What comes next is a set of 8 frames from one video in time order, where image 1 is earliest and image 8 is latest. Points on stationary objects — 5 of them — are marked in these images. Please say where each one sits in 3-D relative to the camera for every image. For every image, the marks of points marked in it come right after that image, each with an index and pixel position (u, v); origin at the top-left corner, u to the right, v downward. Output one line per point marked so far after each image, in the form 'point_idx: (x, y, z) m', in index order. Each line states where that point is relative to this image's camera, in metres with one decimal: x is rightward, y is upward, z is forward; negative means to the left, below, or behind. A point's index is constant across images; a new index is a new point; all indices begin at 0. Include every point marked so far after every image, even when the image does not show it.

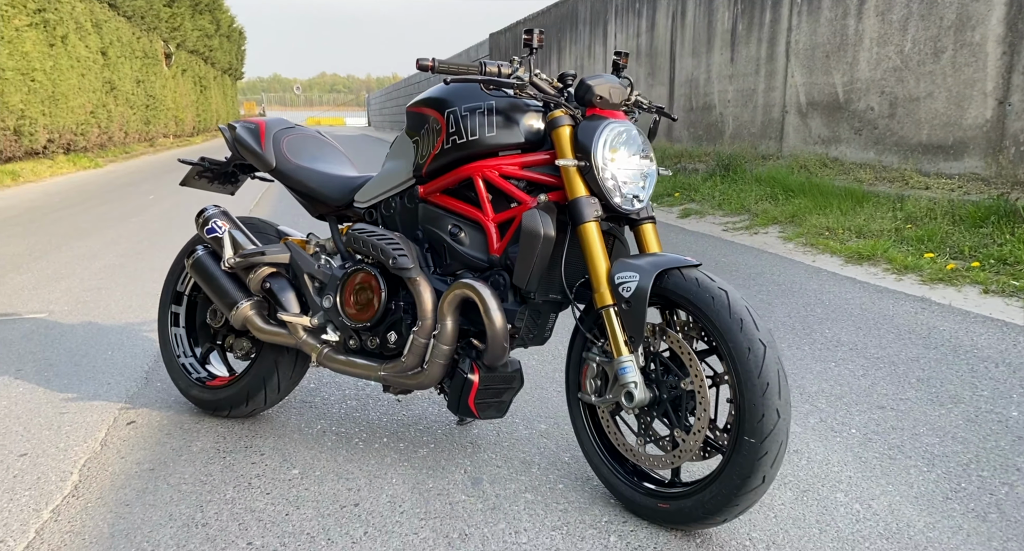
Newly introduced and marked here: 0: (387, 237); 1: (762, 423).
0: (-0.4, +0.1, +2.7) m
1: (+0.7, -0.4, +2.2) m
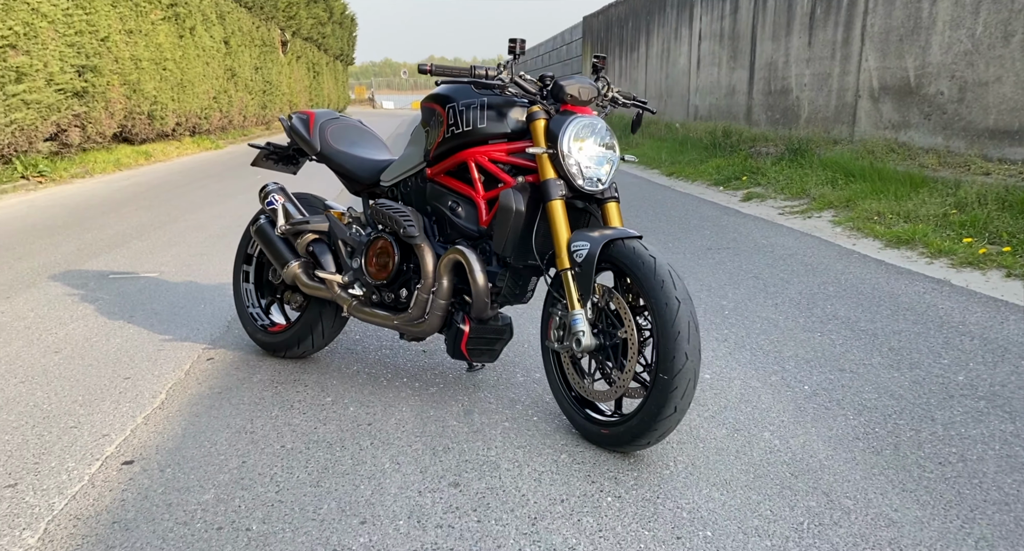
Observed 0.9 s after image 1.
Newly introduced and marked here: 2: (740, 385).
0: (-0.5, +0.3, +3.3) m
1: (+0.5, -0.3, +2.7) m
2: (+1.0, -0.5, +3.5) m
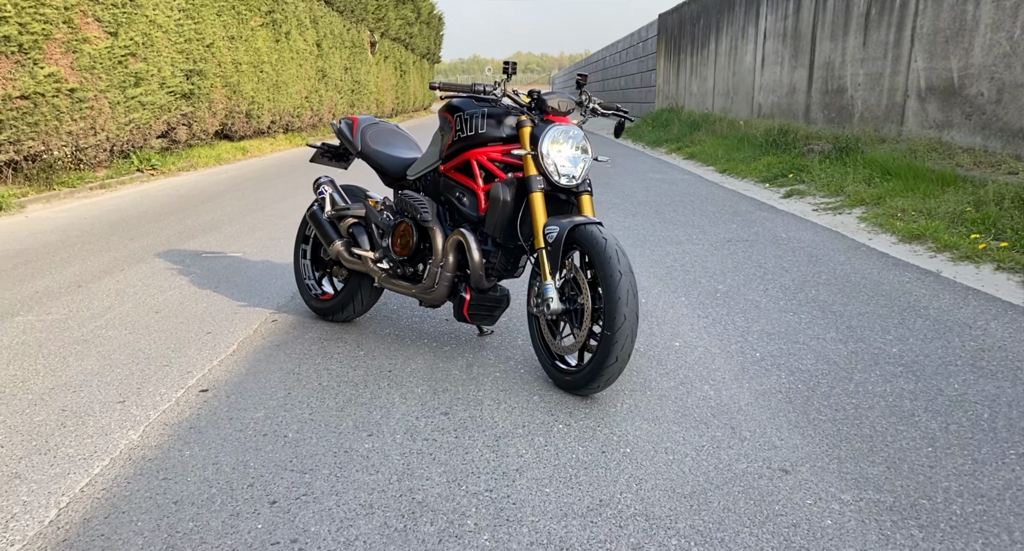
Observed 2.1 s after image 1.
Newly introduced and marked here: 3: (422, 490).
0: (-0.5, +0.4, +4.1) m
1: (+0.4, -0.2, +3.4) m
2: (+1.0, -0.4, +4.2) m
3: (-0.3, -0.8, +2.9) m
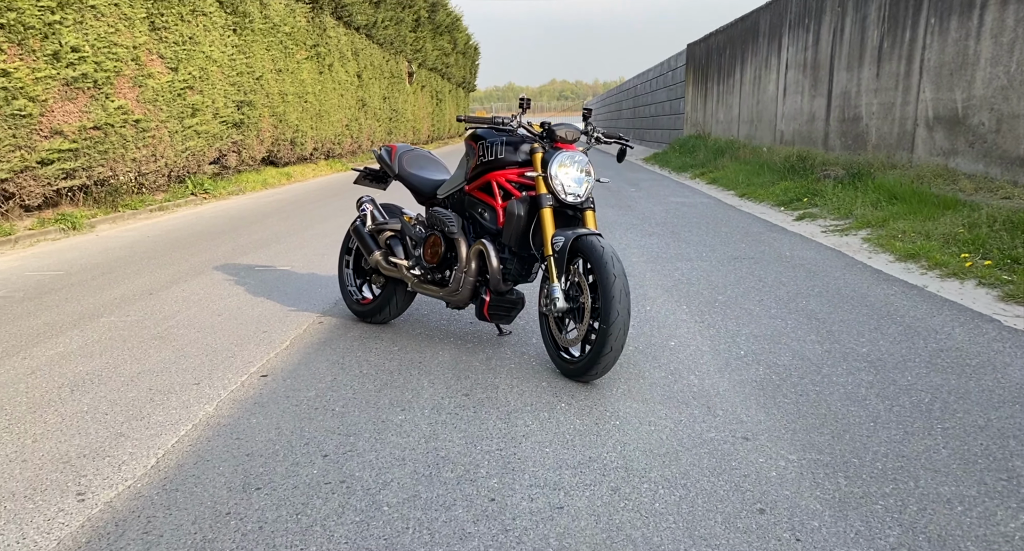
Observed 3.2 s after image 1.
0: (-0.4, +0.4, +4.8) m
1: (+0.5, -0.2, +4.0) m
2: (+1.1, -0.4, +4.8) m
3: (-0.3, -0.8, +3.5) m
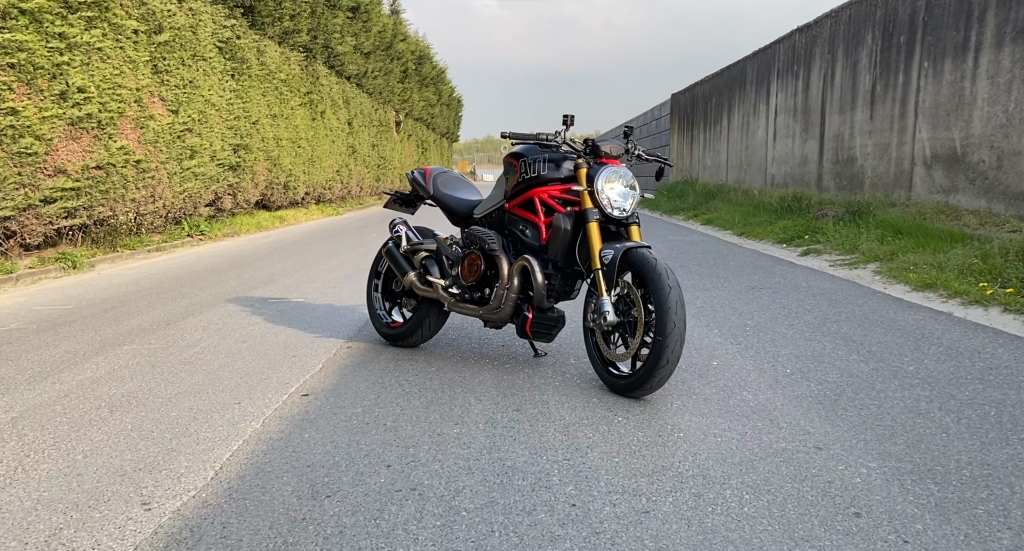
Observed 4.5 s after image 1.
0: (-0.1, +0.3, +4.7) m
1: (+0.8, -0.3, +3.9) m
2: (+1.3, -0.5, +4.7) m
3: (0.0, -0.8, +3.4) m
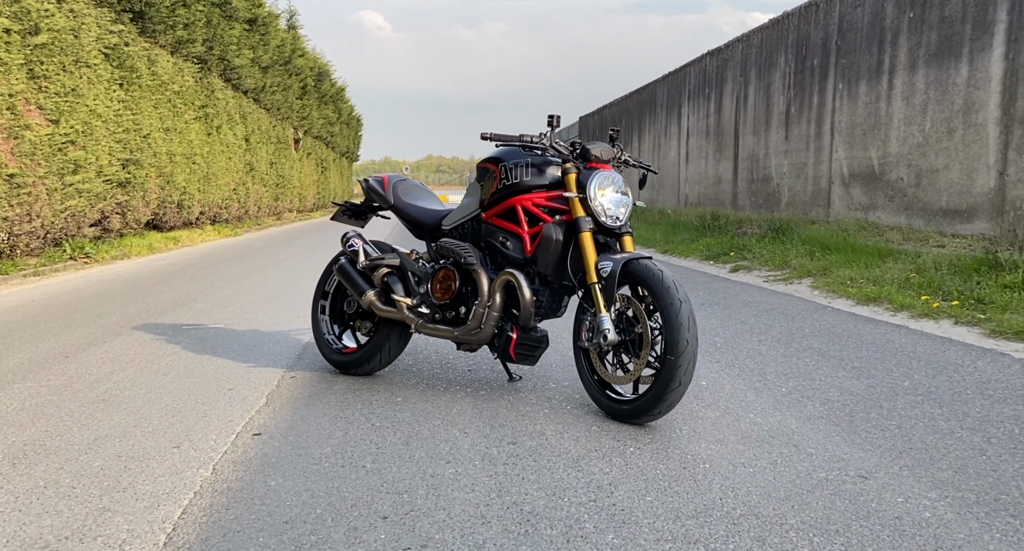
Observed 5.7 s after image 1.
0: (-0.3, +0.2, +4.3) m
1: (+0.7, -0.3, +3.6) m
2: (+1.2, -0.6, +4.4) m
3: (+0.1, -0.8, +2.9) m
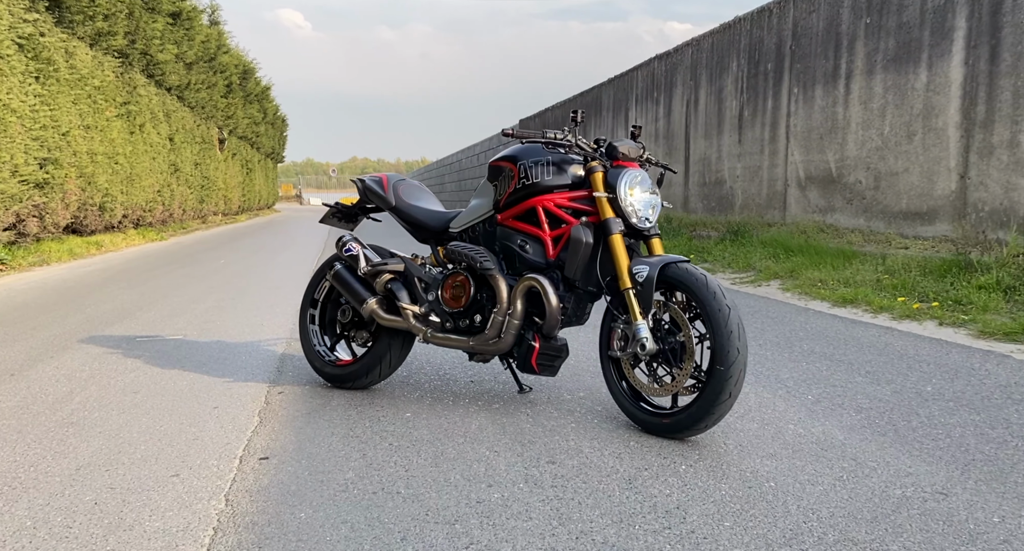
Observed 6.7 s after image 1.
0: (-0.2, +0.1, +4.0) m
1: (+0.9, -0.3, +3.3) m
2: (+1.3, -0.6, +4.2) m
3: (+0.3, -0.9, +2.7) m
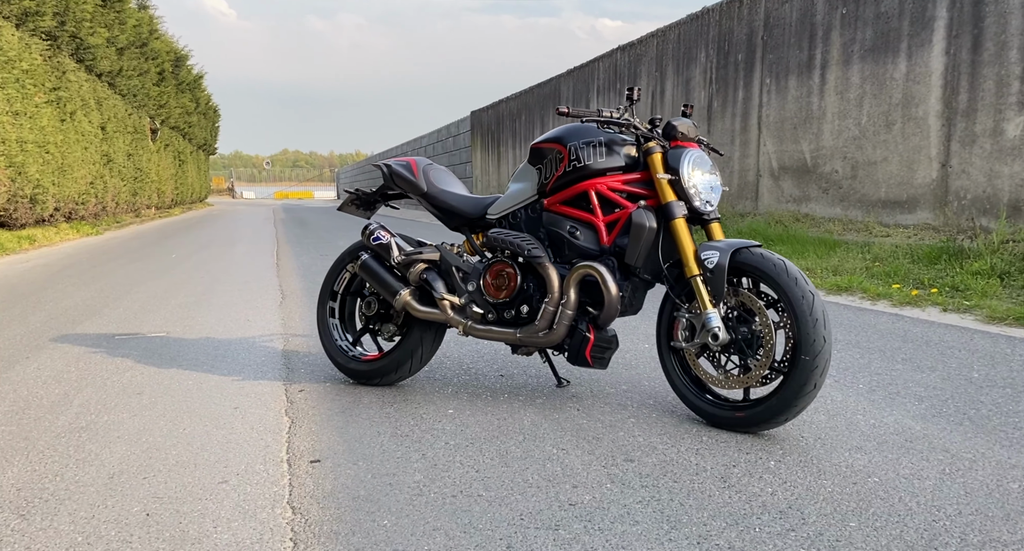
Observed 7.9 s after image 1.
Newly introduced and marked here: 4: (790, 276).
0: (+0.1, +0.2, +3.7) m
1: (+1.2, -0.3, +3.2) m
2: (+1.5, -0.6, +4.1) m
3: (+0.6, -0.8, +2.4) m
4: (+1.1, 0.0, +3.2) m
